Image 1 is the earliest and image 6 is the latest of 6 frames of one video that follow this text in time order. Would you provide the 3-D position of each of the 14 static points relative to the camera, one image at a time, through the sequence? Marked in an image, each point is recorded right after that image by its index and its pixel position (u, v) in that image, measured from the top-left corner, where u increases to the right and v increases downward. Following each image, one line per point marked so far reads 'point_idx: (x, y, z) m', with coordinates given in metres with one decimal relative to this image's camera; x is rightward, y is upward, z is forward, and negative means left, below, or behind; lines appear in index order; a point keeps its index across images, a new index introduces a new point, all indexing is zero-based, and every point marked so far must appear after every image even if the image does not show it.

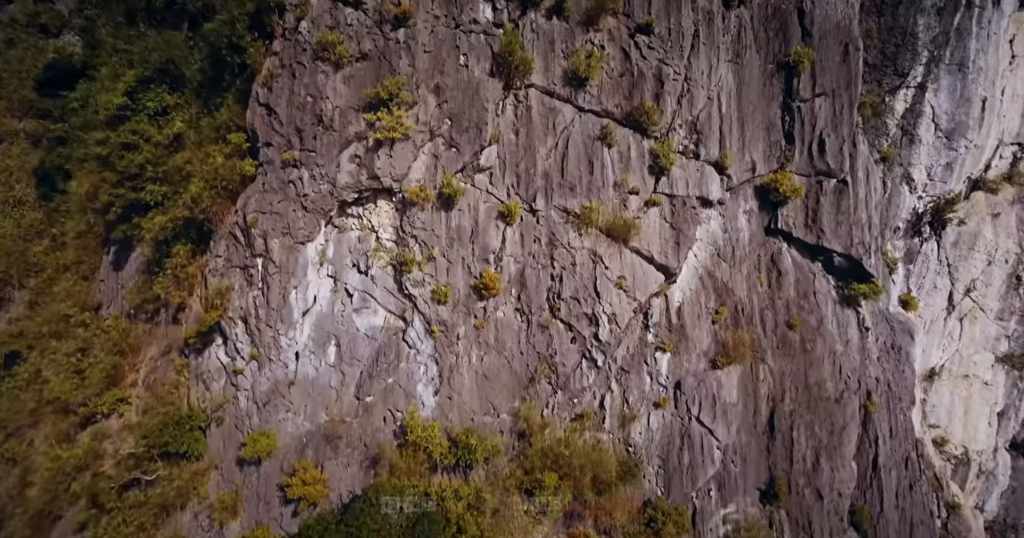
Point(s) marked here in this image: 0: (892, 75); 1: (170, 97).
0: (+11.4, +5.9, +17.8) m
1: (-9.1, +4.6, +15.8) m
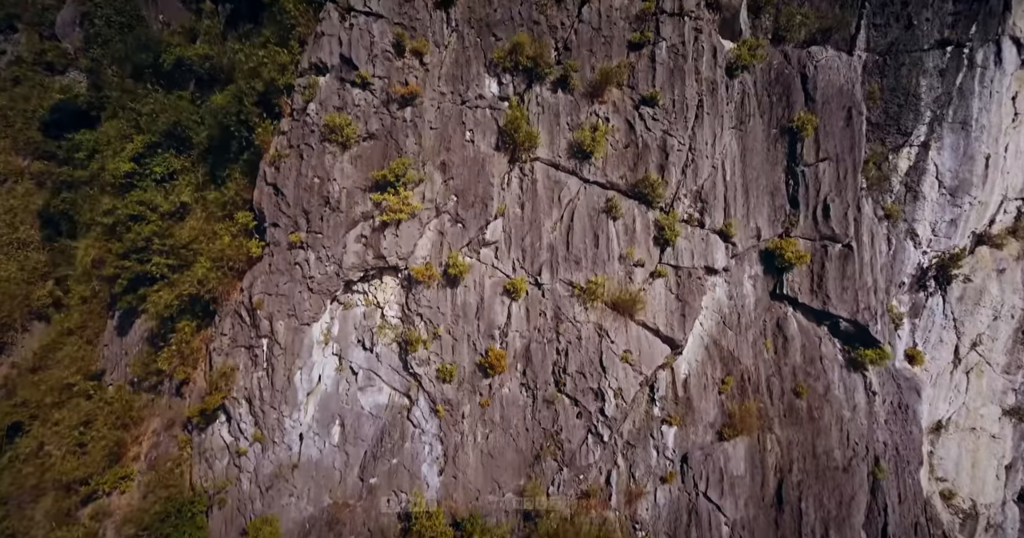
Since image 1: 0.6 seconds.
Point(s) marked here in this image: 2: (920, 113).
0: (+11.6, +4.1, +17.9) m
1: (-9.0, +2.9, +15.9) m
2: (+12.2, +4.7, +17.7) m
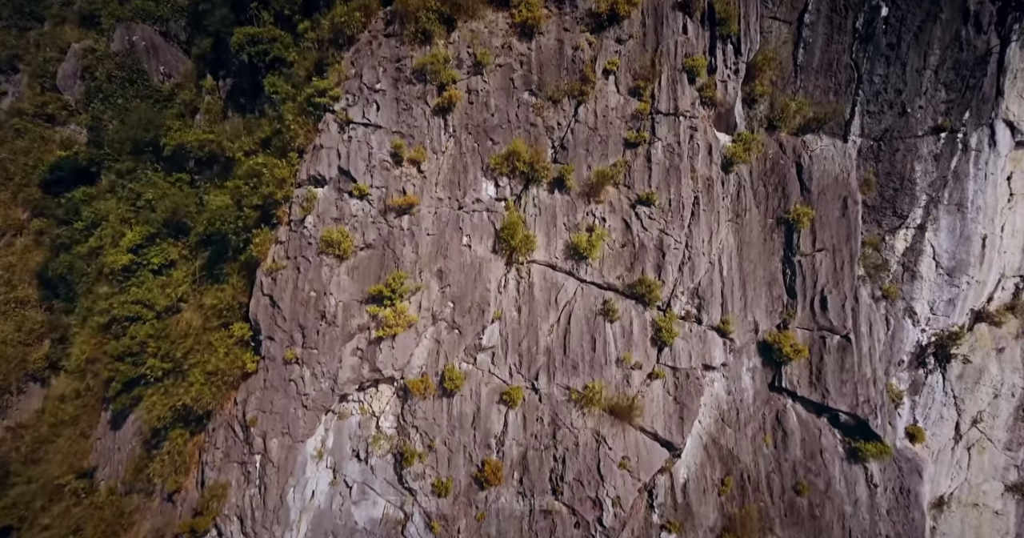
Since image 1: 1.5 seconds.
0: (+11.5, +1.6, +18.0) m
1: (-9.1, +0.4, +15.9) m
2: (+12.1, +2.2, +17.8) m
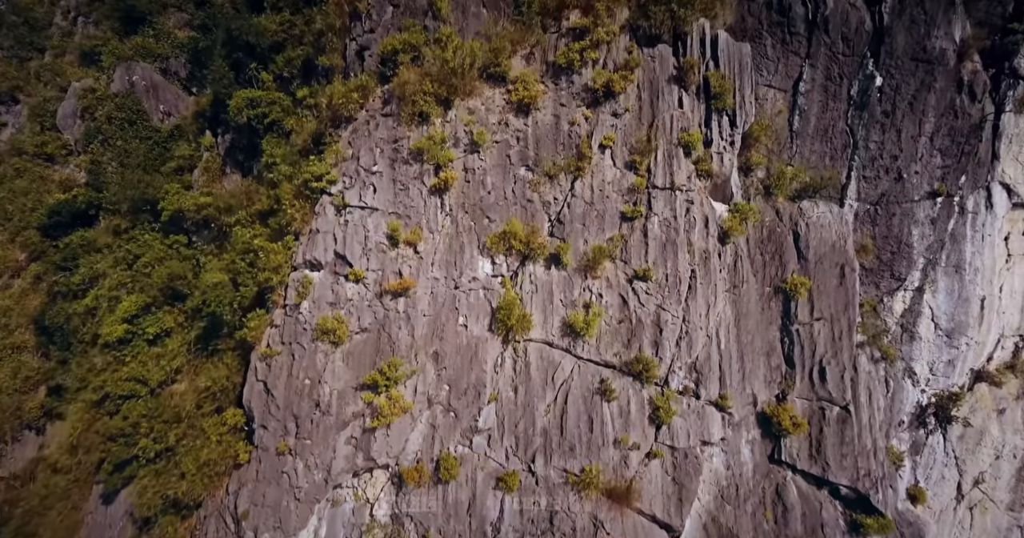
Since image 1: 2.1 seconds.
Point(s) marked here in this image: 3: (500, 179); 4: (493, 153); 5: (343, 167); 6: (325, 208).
0: (+11.4, -0.3, +17.9) m
1: (-9.1, -1.4, +15.8) m
2: (+12.0, +0.3, +17.7) m
3: (-0.3, +2.1, +14.2) m
4: (-0.4, +2.7, +14.2) m
5: (-4.0, +2.3, +14.1) m
6: (-4.3, +1.3, +13.7) m
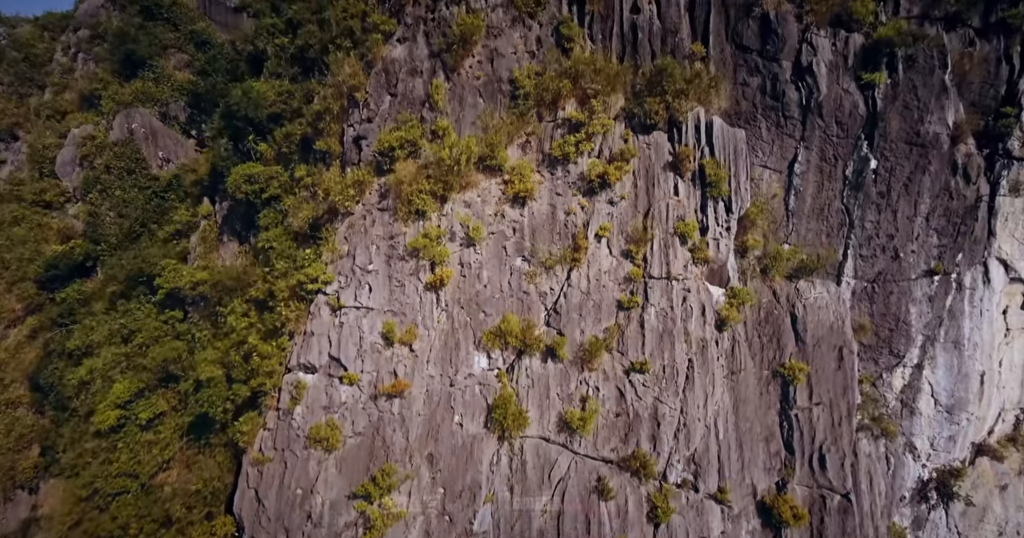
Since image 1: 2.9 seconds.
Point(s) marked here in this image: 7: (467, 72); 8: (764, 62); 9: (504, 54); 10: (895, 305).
0: (+11.3, -2.6, +17.8) m
1: (-9.2, -3.6, +15.7) m
2: (+11.9, -2.1, +17.7) m
3: (-0.4, -0.1, +14.1) m
4: (-0.5, +0.5, +14.2) m
5: (-4.1, +0.1, +14.0) m
6: (-4.4, -0.9, +13.7) m
7: (-1.2, +5.1, +15.4) m
8: (+7.0, +5.7, +16.4) m
9: (-0.2, +5.6, +15.6) m
10: (+11.3, -1.1, +17.6) m
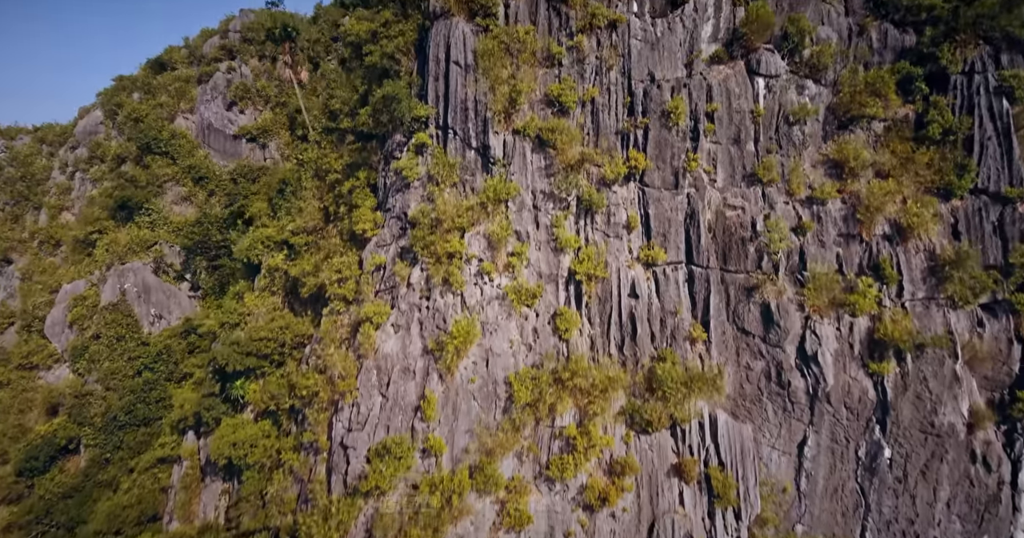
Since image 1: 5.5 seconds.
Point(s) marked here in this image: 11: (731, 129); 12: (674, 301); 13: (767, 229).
0: (+11.2, -10.5, +16.5) m
1: (-9.3, -11.3, +14.2) m
2: (+11.8, -9.9, +16.4) m
3: (-0.5, -7.6, +13.0) m
4: (-0.6, -7.0, +13.2) m
5: (-4.2, -7.4, +12.9) m
6: (-4.5, -8.4, +12.5) m
7: (-1.3, -2.6, +14.9) m
8: (+6.9, -2.1, +15.9) m
9: (-0.3, -2.1, +15.1) m
10: (+11.2, -9.0, +16.4) m
11: (+6.4, +4.2, +17.5) m
12: (+4.5, -0.9, +16.3) m
13: (+7.1, +1.1, +16.5) m
